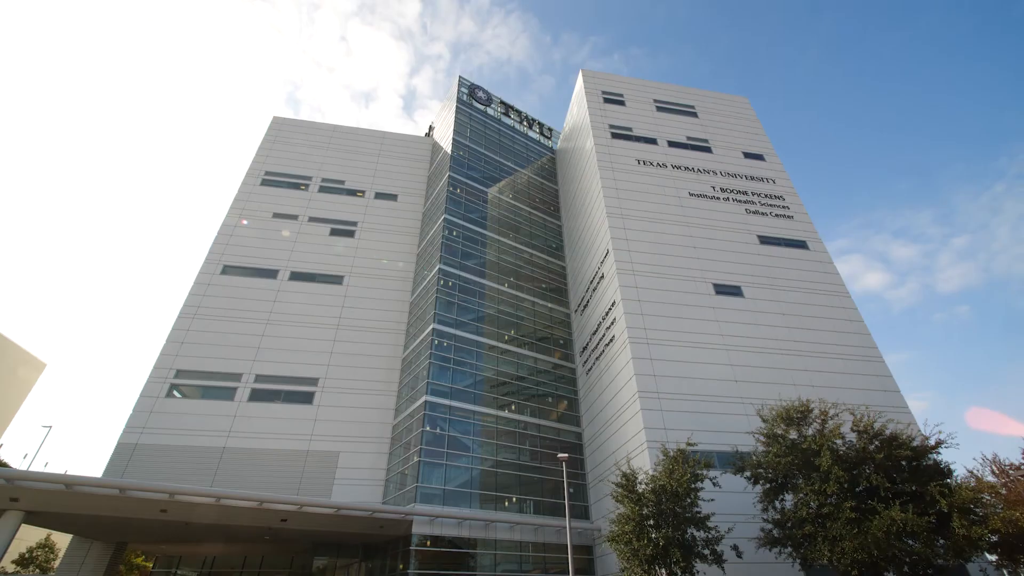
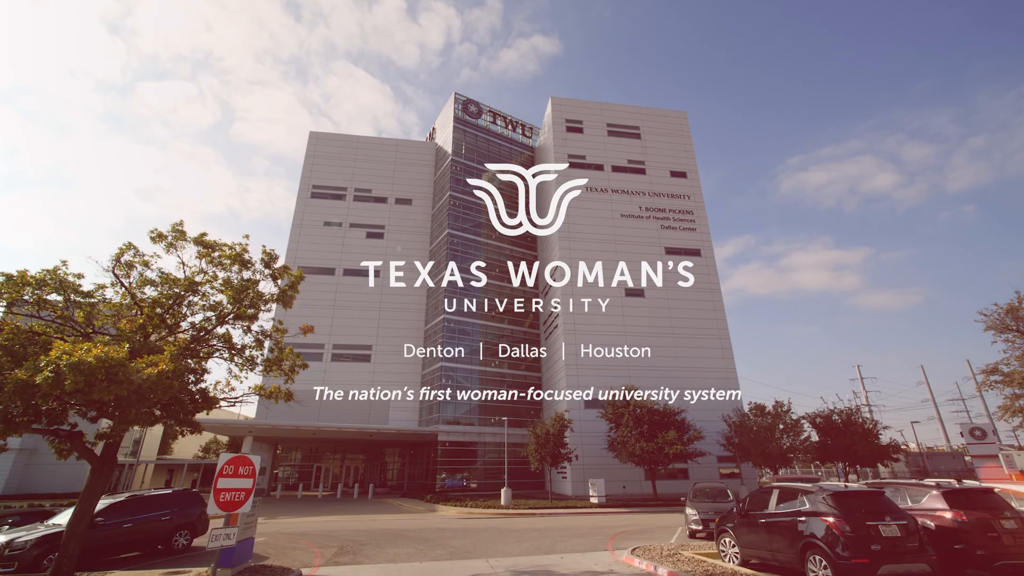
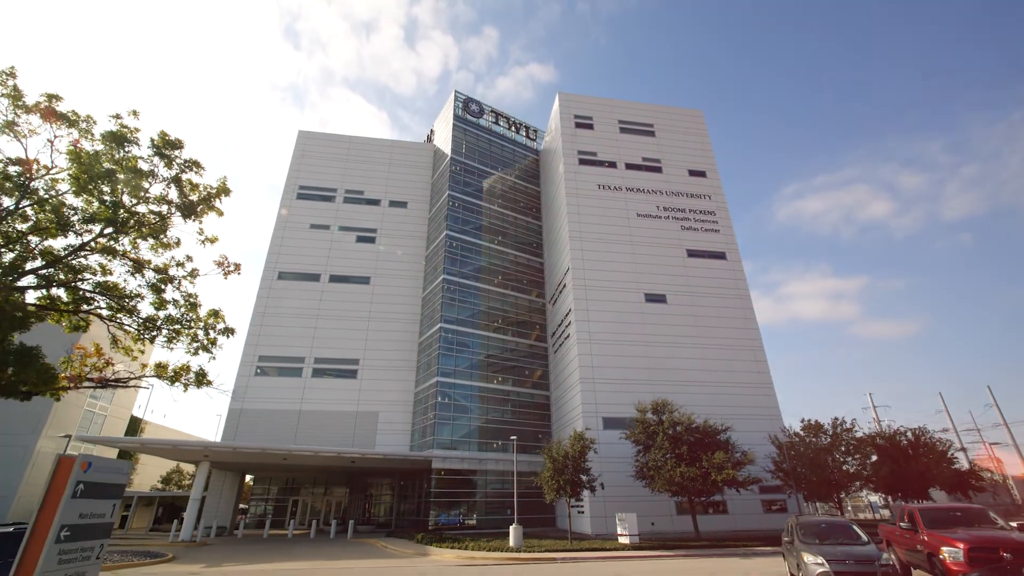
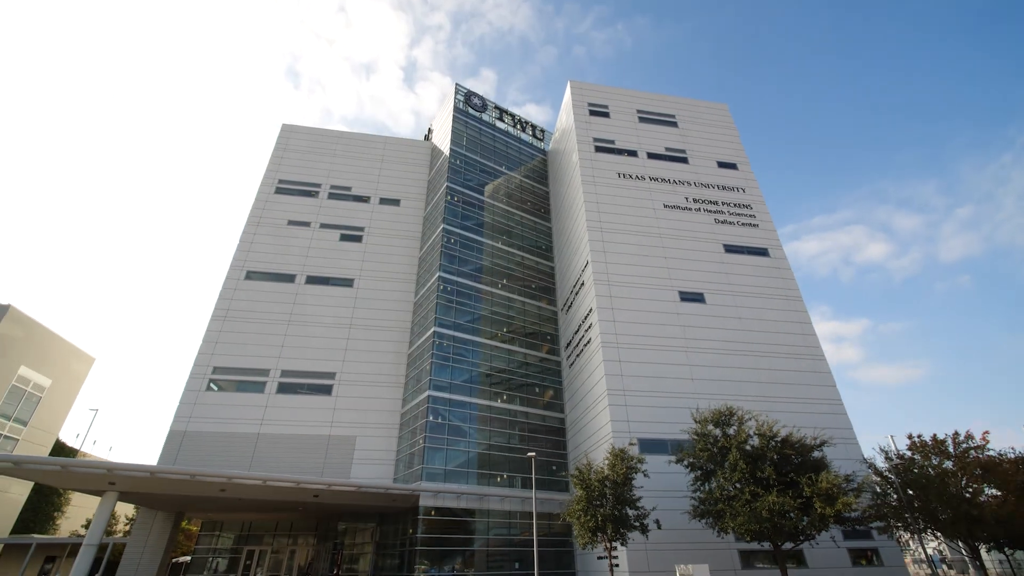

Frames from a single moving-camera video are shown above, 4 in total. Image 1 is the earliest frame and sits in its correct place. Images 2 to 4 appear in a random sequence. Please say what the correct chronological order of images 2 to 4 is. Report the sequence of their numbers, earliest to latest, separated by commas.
4, 3, 2
